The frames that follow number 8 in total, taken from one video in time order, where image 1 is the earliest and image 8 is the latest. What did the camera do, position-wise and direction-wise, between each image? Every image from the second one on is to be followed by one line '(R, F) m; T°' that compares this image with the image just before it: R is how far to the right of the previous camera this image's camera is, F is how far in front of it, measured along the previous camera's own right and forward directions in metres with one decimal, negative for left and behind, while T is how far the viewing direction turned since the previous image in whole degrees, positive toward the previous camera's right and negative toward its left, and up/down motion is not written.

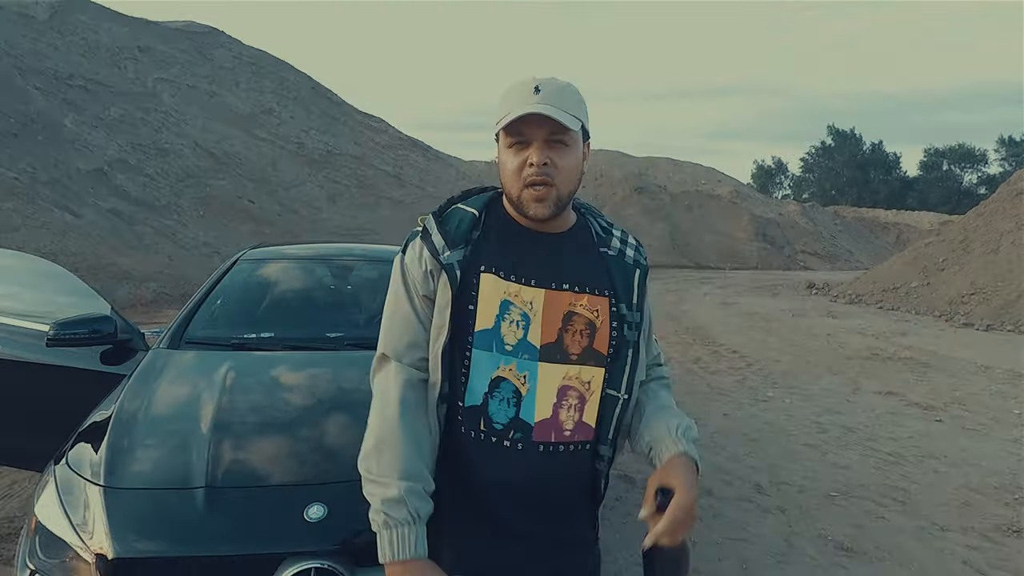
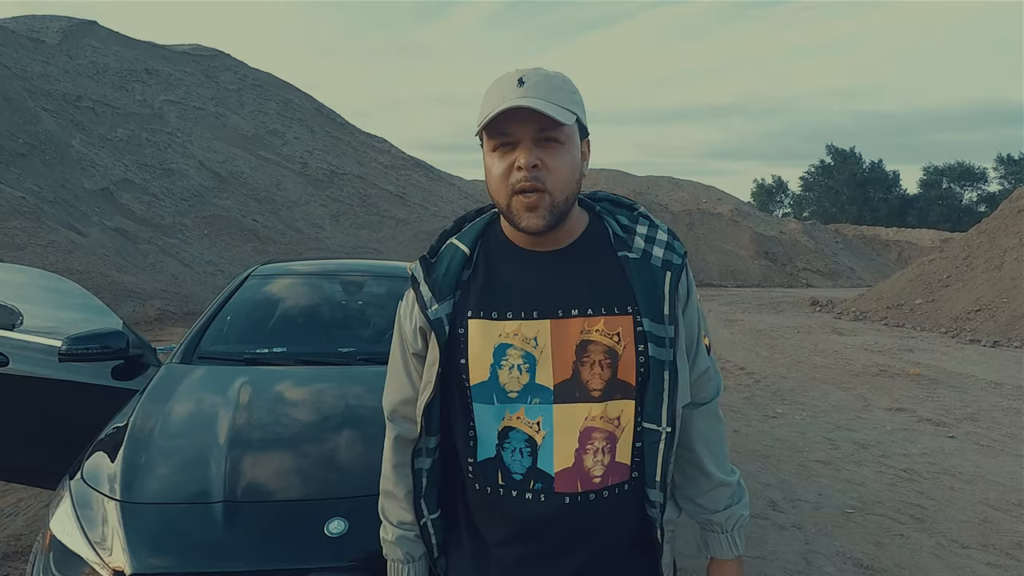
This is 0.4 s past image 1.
(-0.1, 0.0) m; 0°
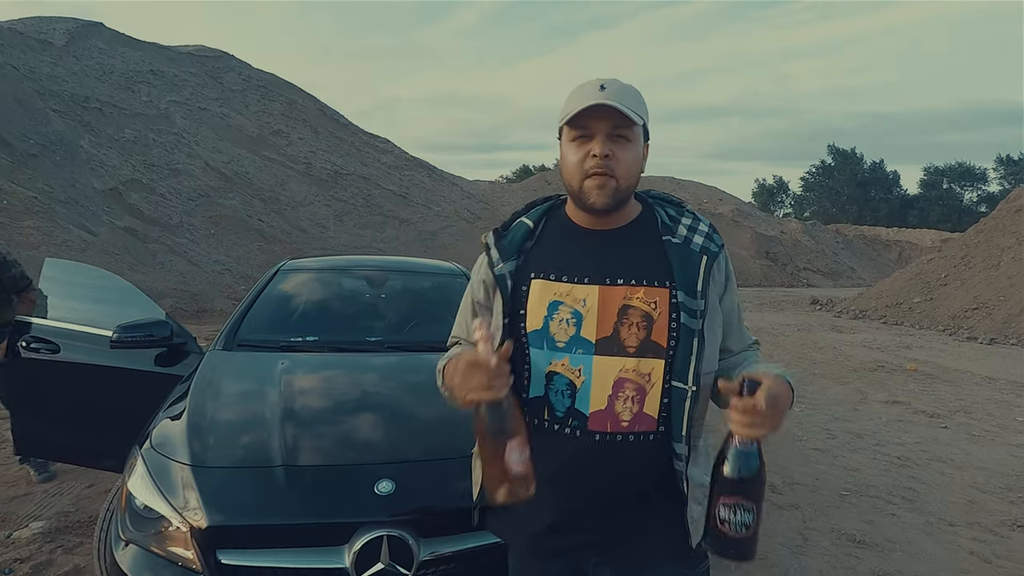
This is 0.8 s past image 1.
(-0.1, -0.2) m; 0°
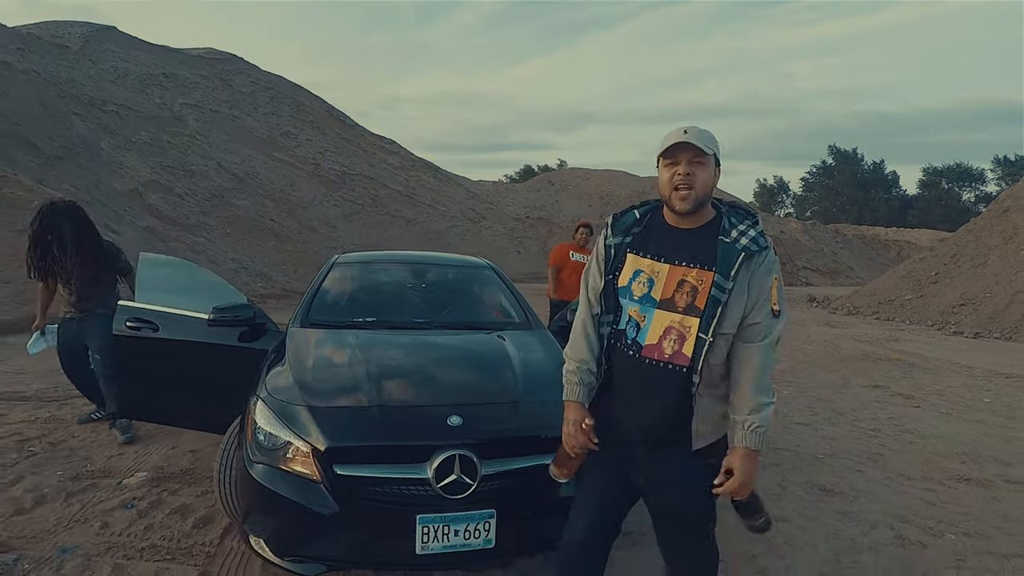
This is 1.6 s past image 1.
(-0.2, -0.7) m; 0°
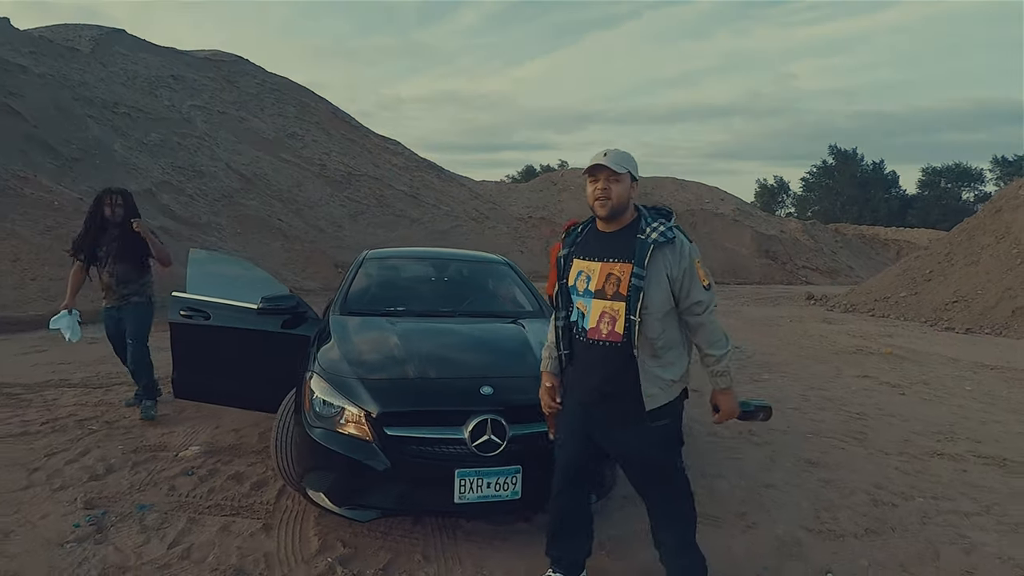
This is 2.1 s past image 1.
(-0.1, -0.5) m; 0°
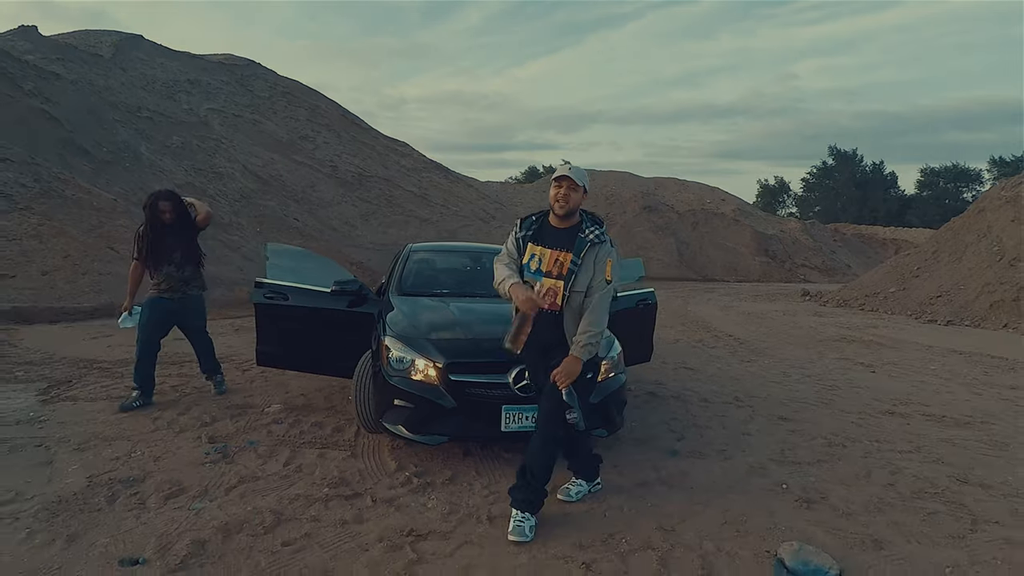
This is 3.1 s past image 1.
(-0.2, -1.0) m; 0°
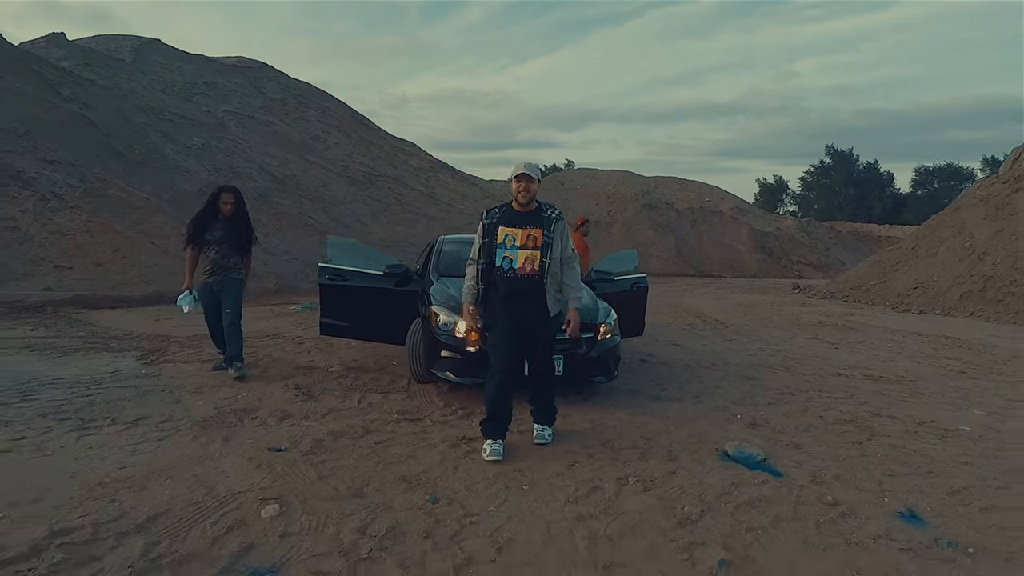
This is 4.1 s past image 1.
(-0.2, -1.3) m; 0°
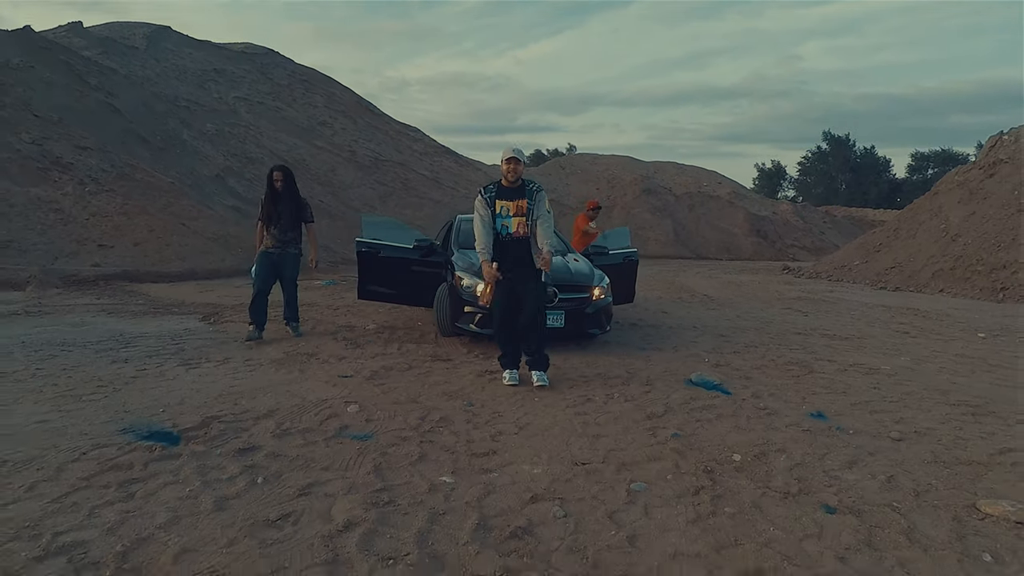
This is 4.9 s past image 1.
(-0.1, -1.3) m; 0°
